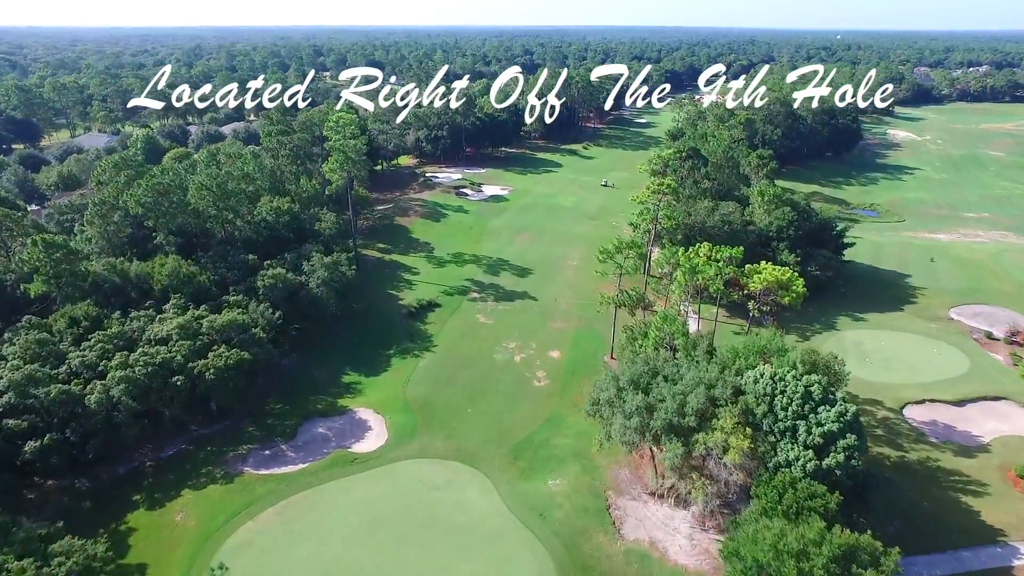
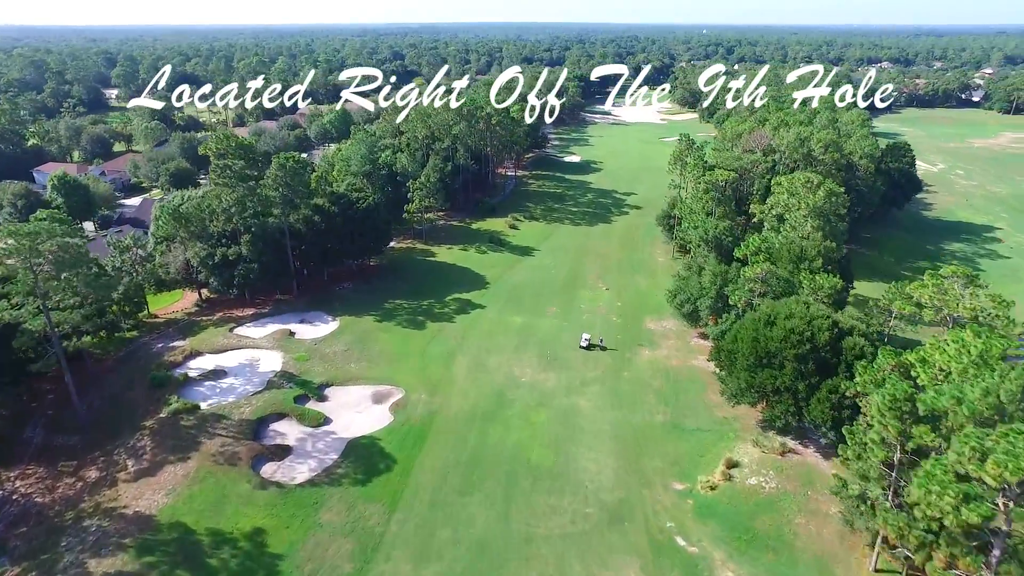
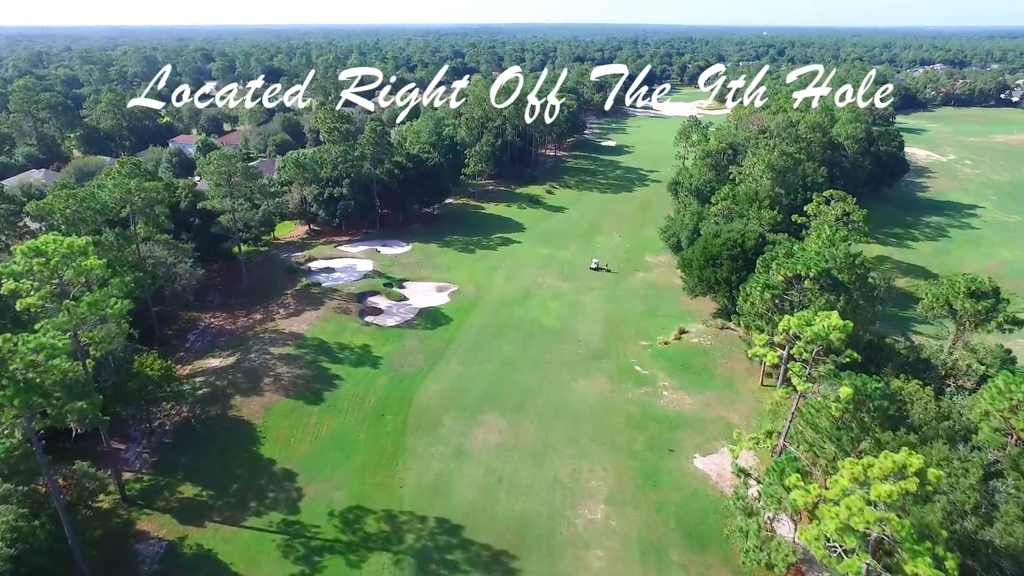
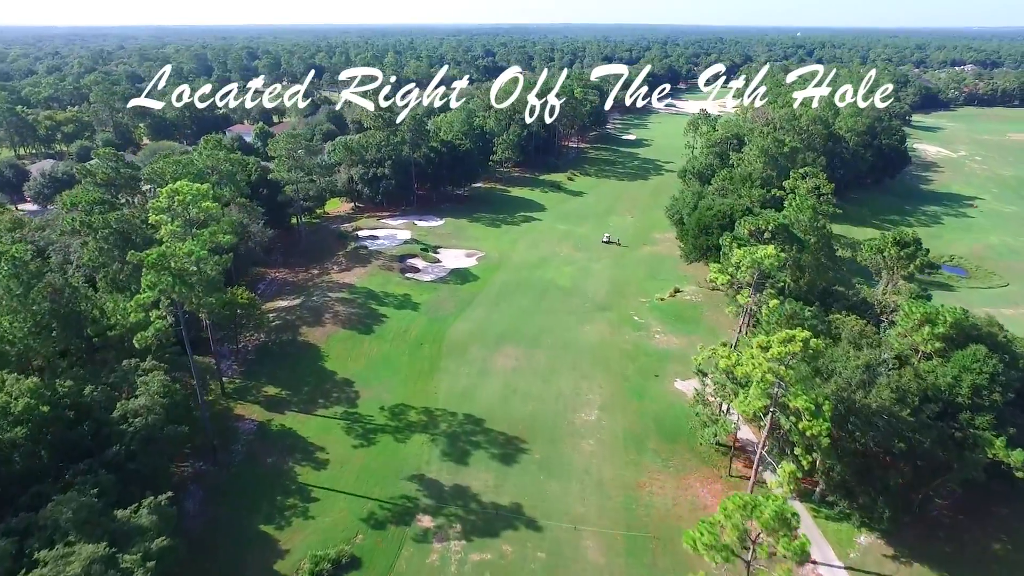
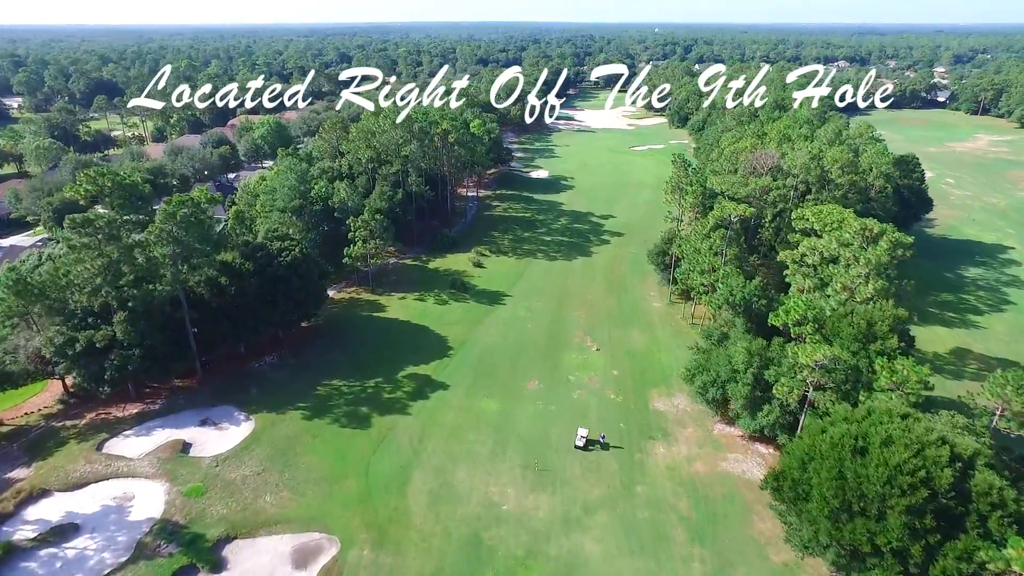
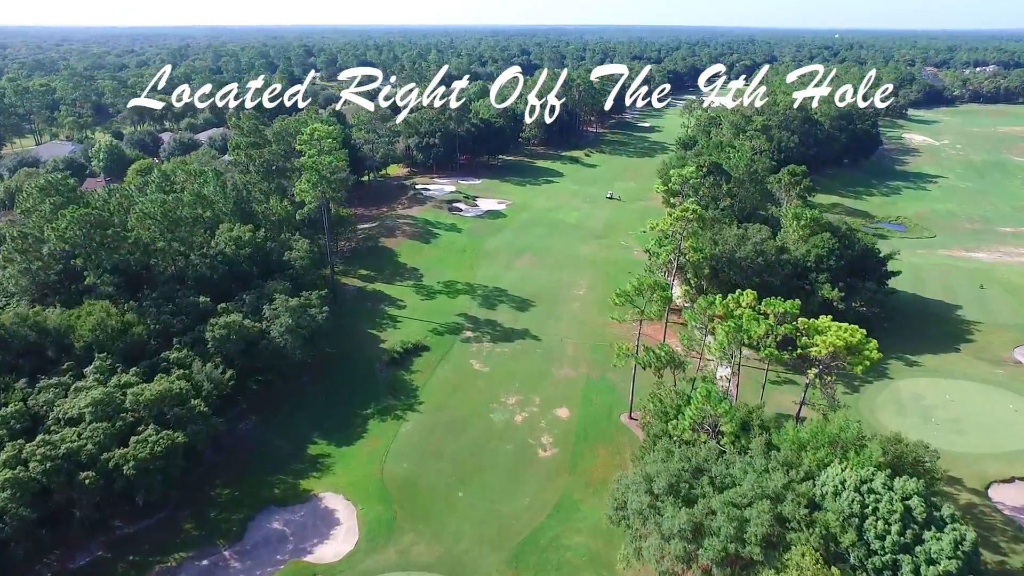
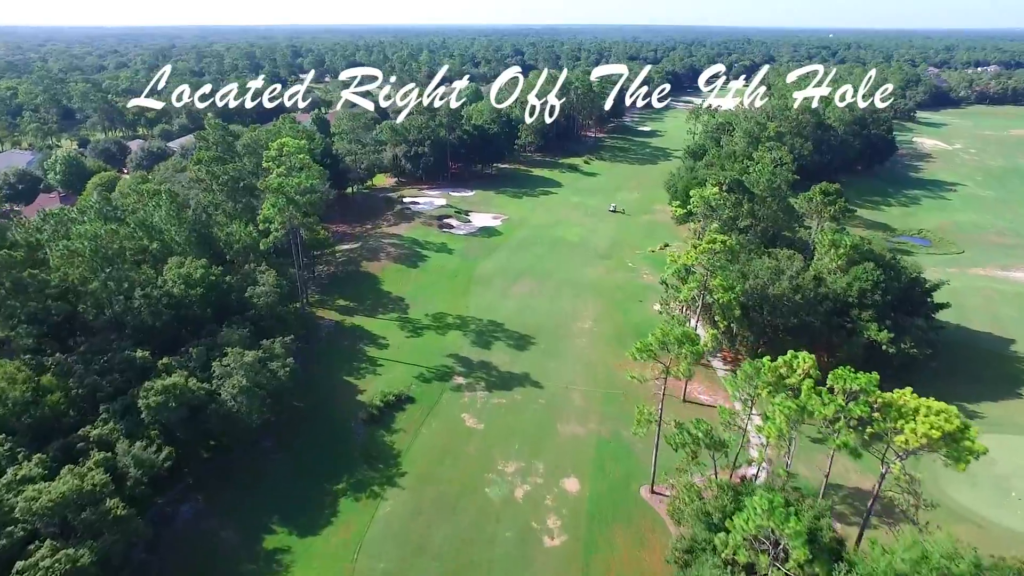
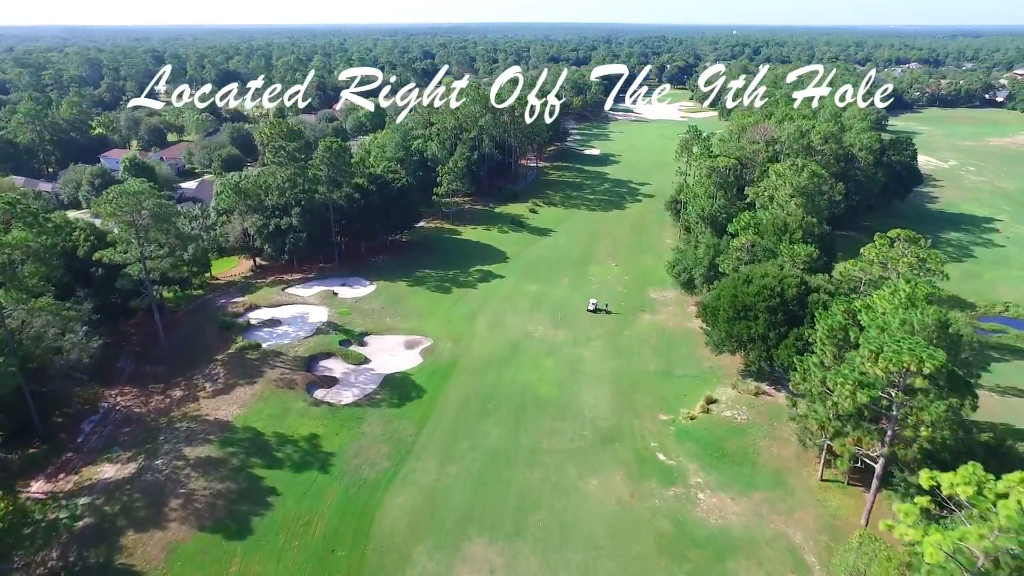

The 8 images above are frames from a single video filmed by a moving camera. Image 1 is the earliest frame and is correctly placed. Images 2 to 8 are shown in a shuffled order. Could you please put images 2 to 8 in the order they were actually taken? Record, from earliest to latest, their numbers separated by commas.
6, 7, 4, 3, 8, 2, 5
